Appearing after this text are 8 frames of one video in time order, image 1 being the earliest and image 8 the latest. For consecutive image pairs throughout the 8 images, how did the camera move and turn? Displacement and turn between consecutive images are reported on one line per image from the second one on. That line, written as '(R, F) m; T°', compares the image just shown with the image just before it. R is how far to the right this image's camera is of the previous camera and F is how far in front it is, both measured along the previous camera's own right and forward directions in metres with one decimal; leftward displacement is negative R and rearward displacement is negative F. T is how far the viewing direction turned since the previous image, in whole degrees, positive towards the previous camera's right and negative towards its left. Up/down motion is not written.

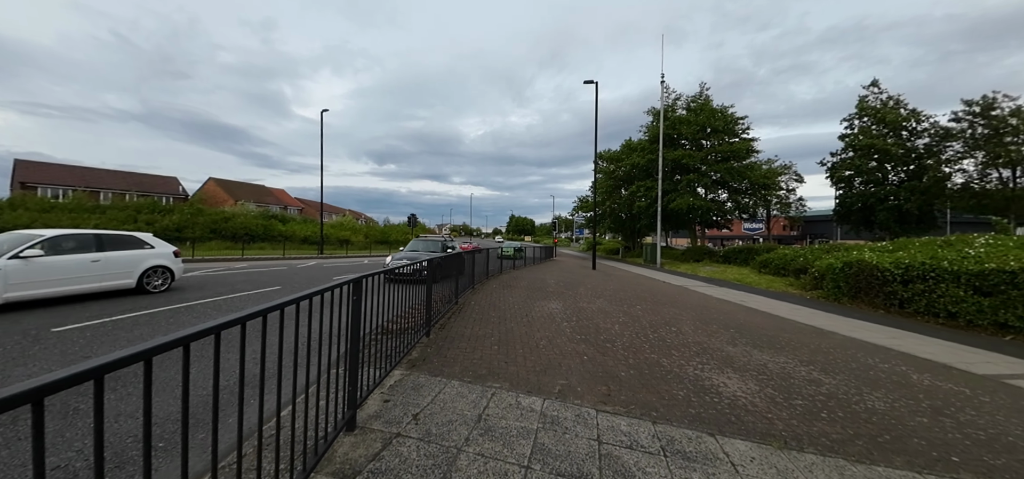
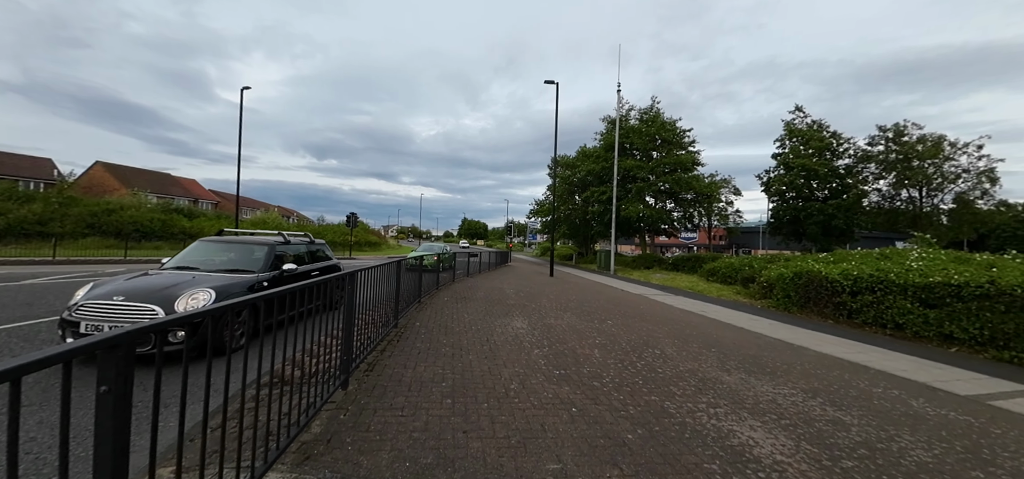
(-0.1, +1.3) m; +8°
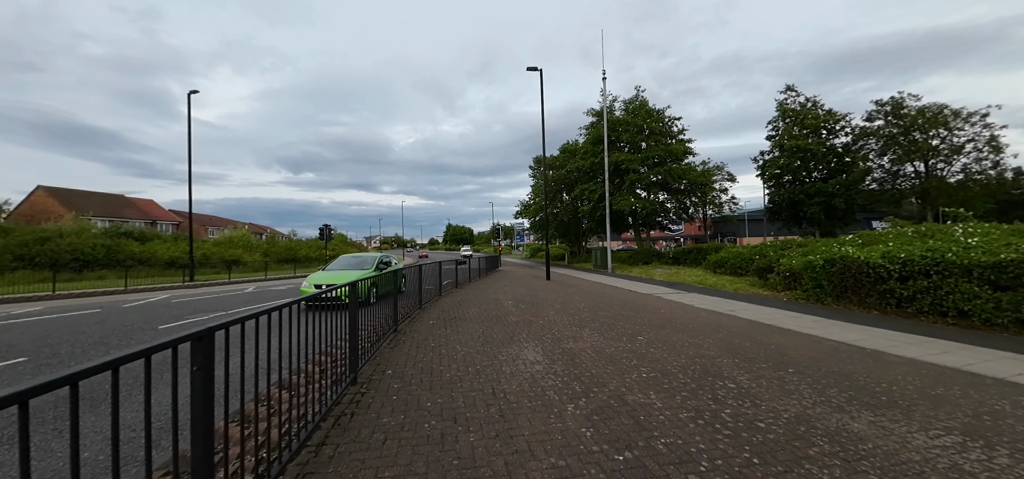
(-0.2, +1.7) m; +2°
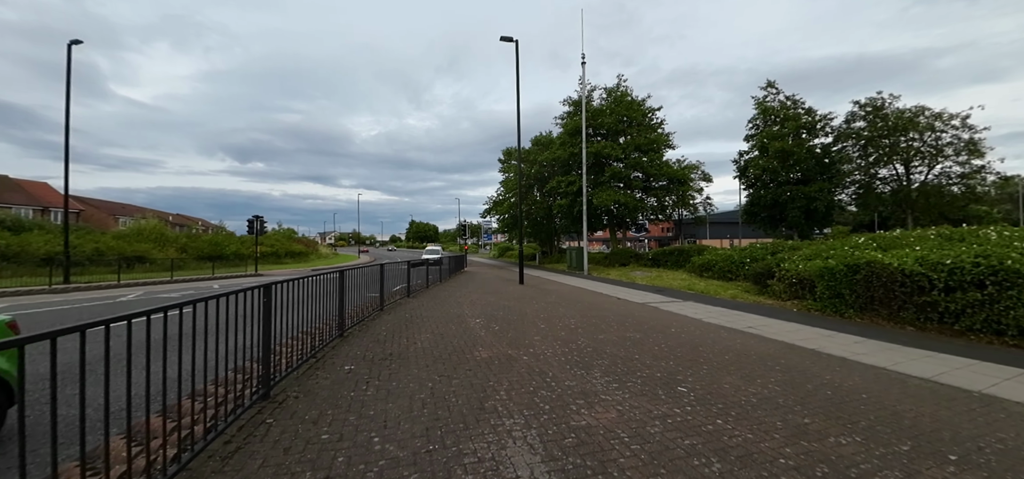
(-0.1, +2.3) m; +5°
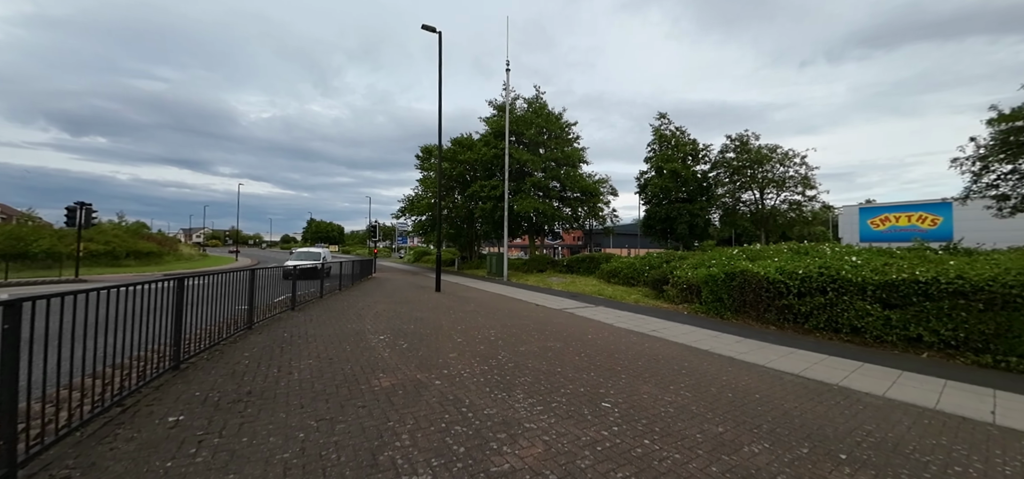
(0.0, +0.5) m; +13°
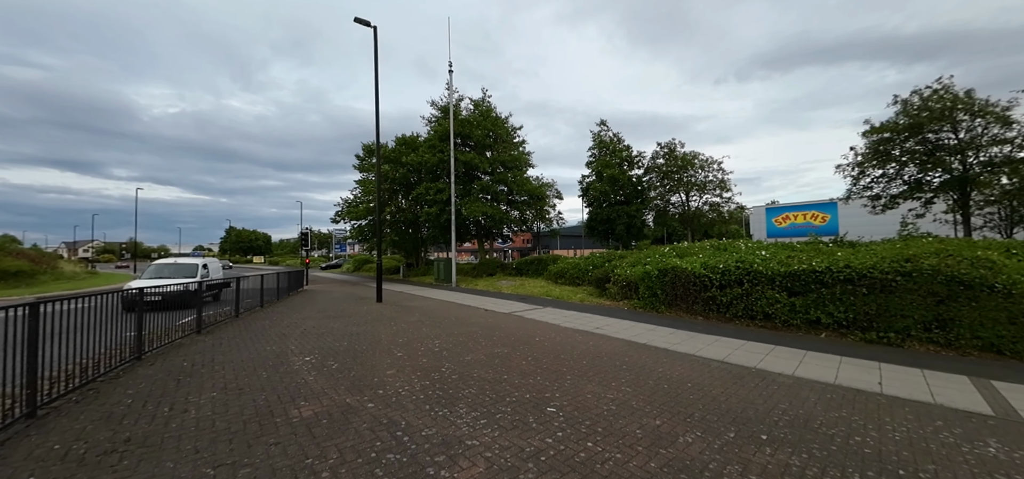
(+0.1, +0.1) m; +8°
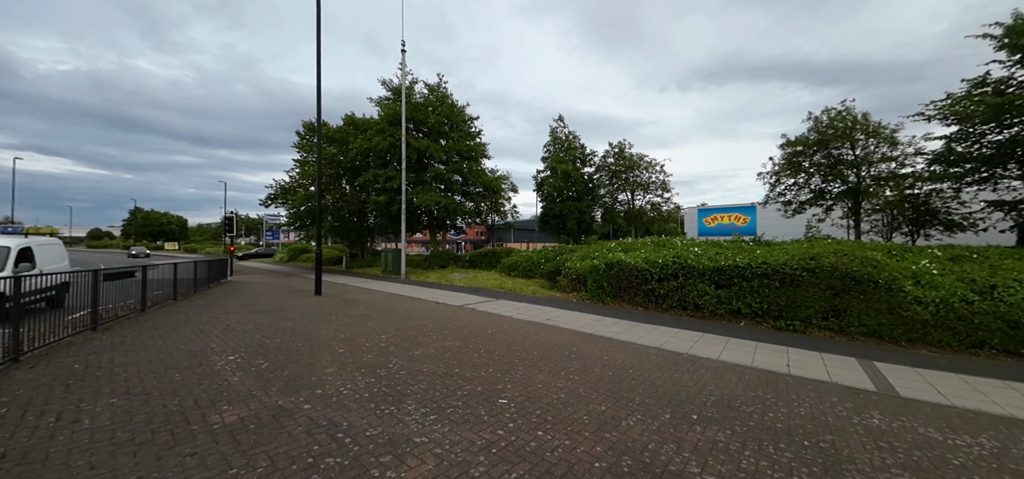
(0.0, +0.1) m; +7°
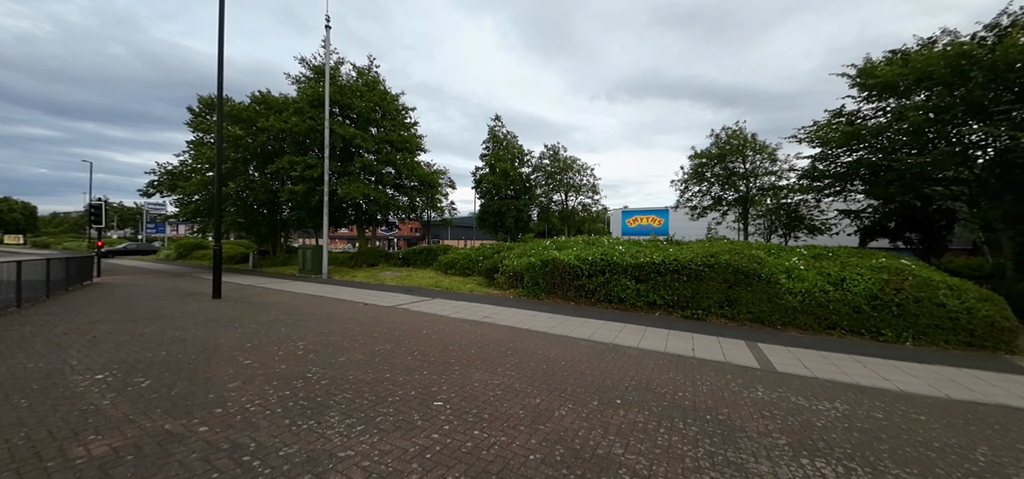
(0.0, +0.2) m; +10°
